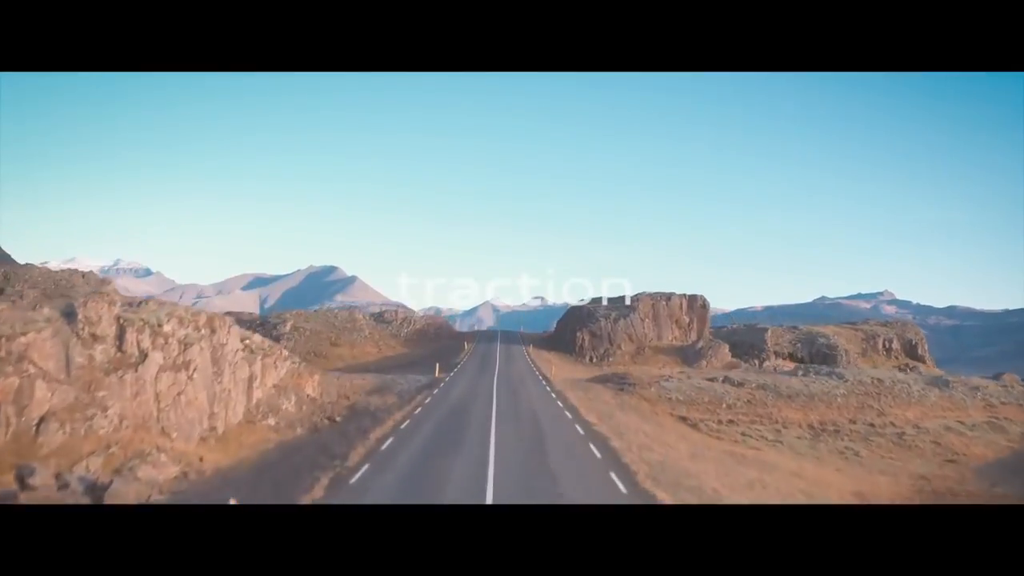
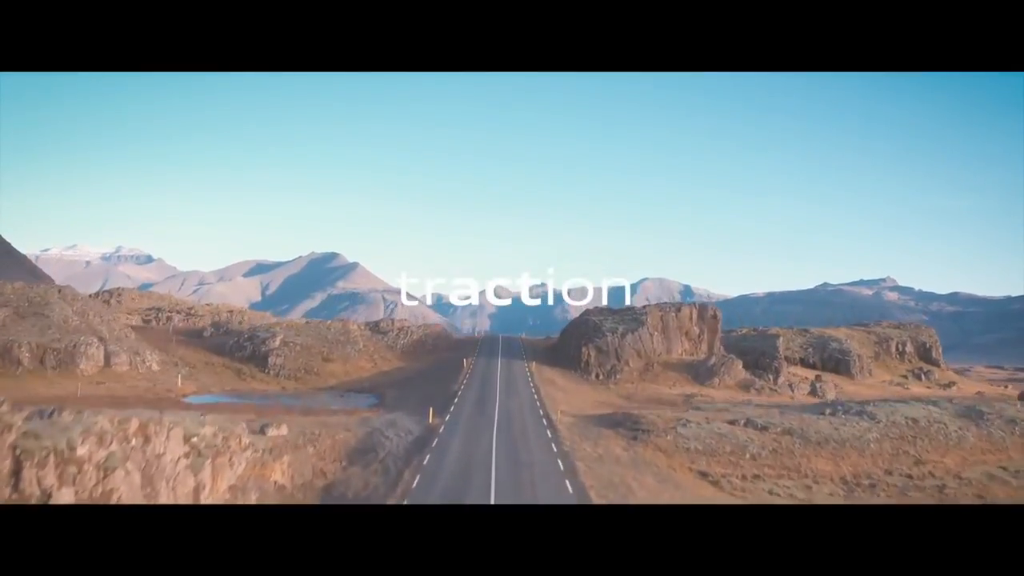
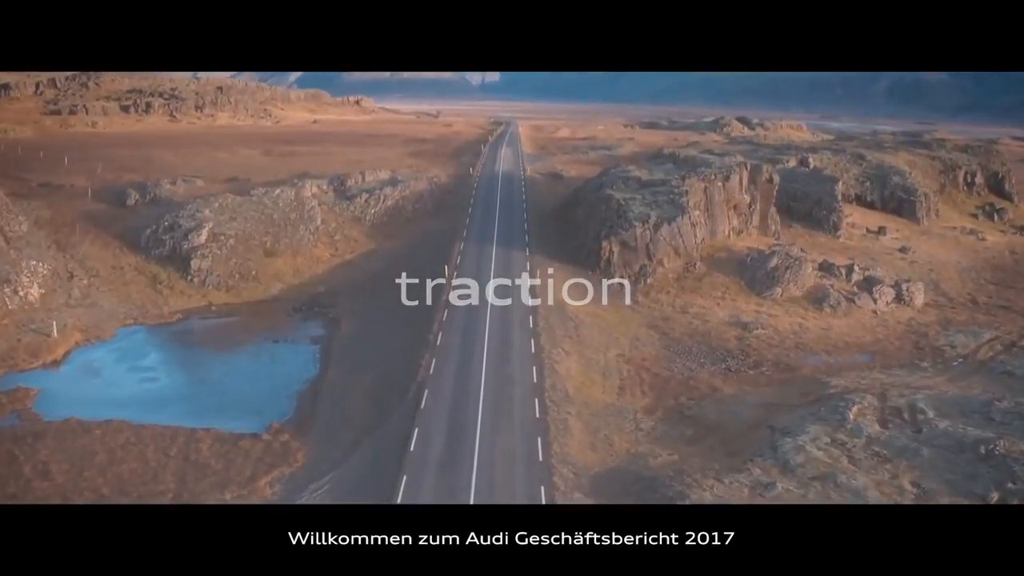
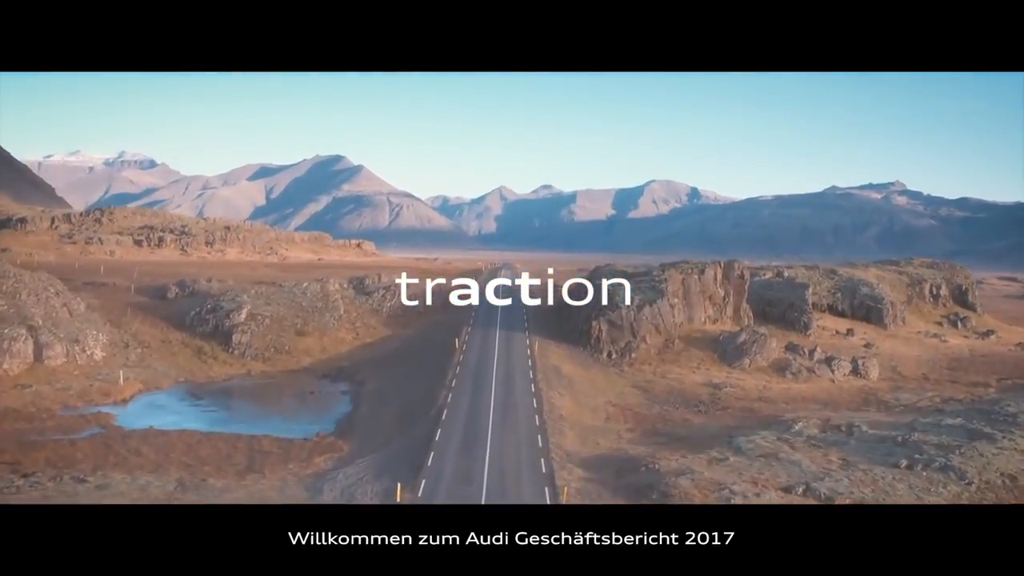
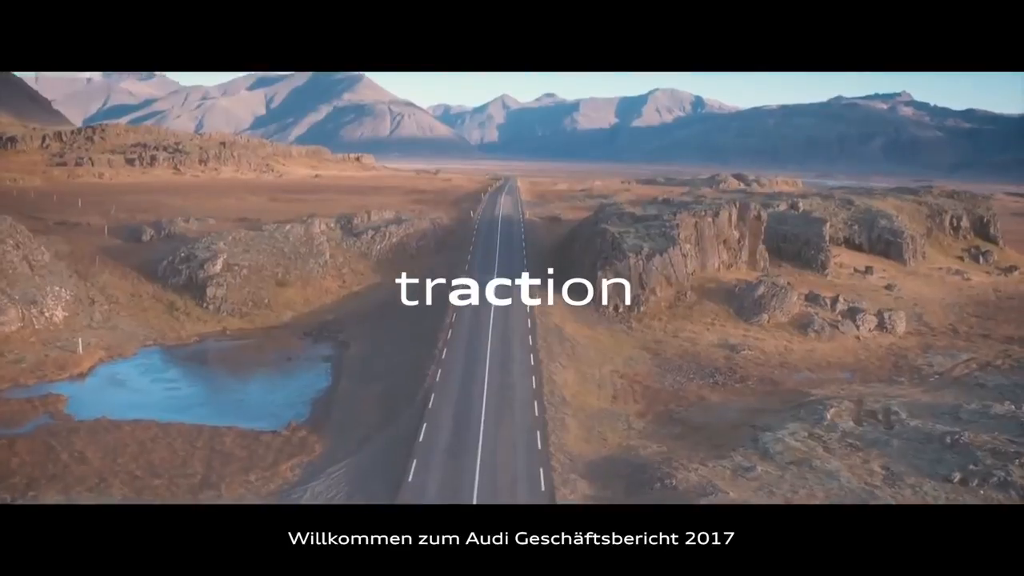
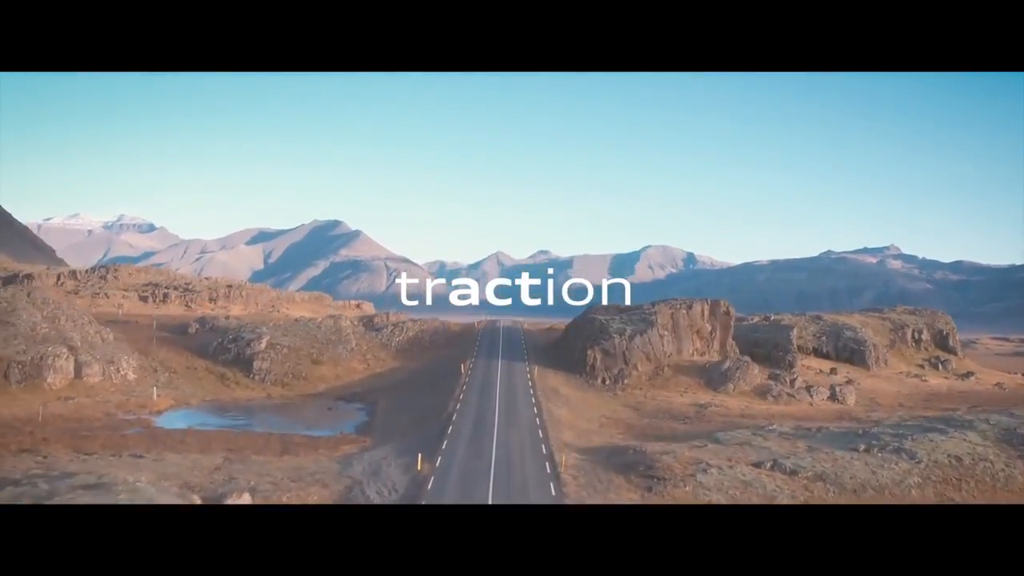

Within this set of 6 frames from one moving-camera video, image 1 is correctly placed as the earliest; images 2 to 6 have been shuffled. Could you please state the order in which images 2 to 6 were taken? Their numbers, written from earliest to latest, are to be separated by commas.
2, 6, 4, 5, 3
